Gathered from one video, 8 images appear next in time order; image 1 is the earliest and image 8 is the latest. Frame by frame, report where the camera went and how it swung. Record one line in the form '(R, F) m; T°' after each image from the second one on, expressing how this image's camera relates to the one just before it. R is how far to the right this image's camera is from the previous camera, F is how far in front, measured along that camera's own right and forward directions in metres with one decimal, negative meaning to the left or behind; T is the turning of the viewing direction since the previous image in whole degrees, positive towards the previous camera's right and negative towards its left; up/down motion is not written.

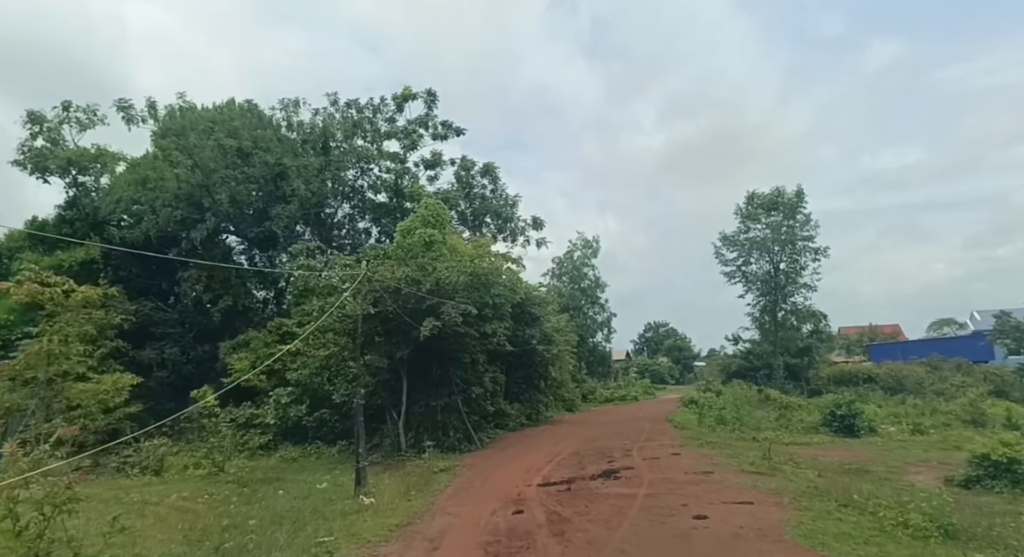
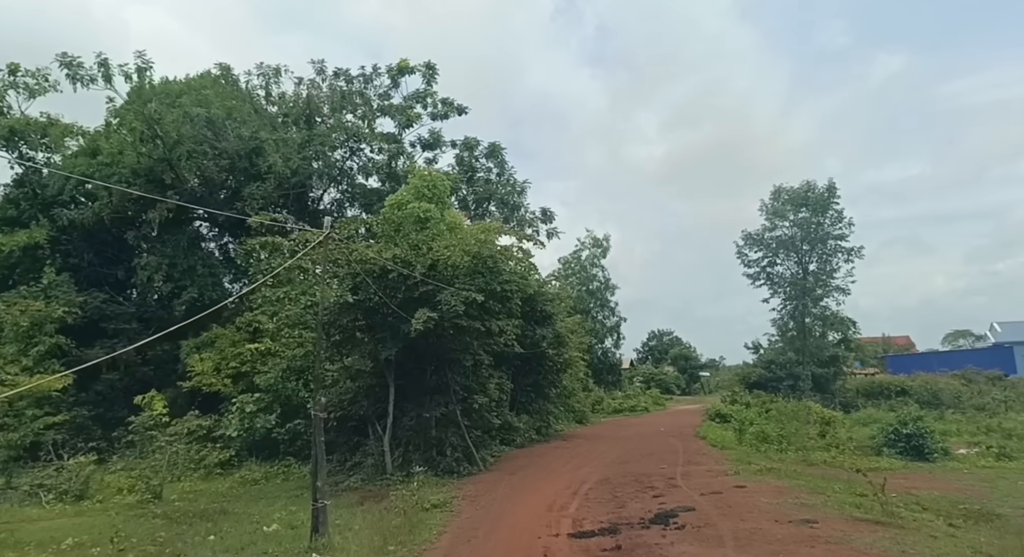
(-0.3, +2.9) m; 0°
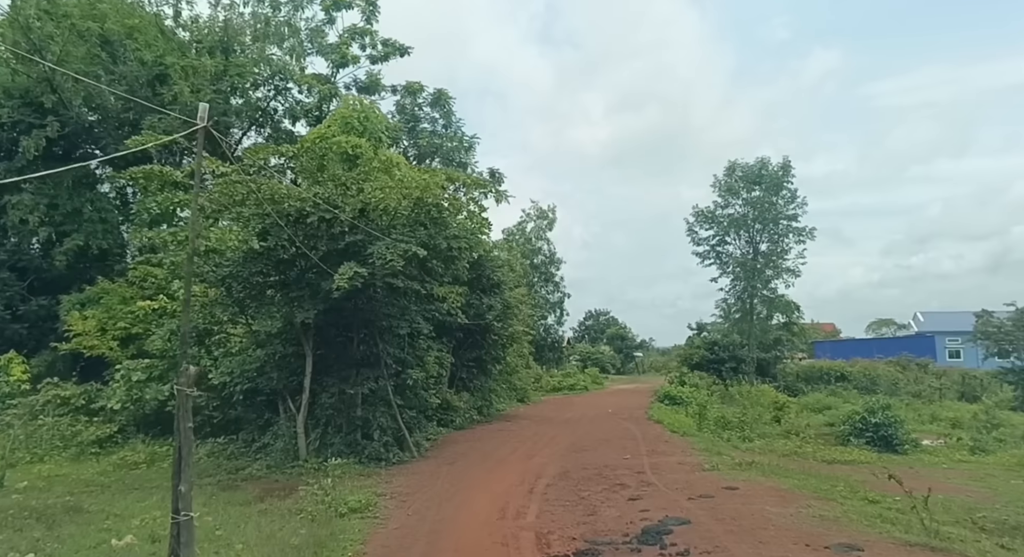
(-0.2, +2.1) m; +6°
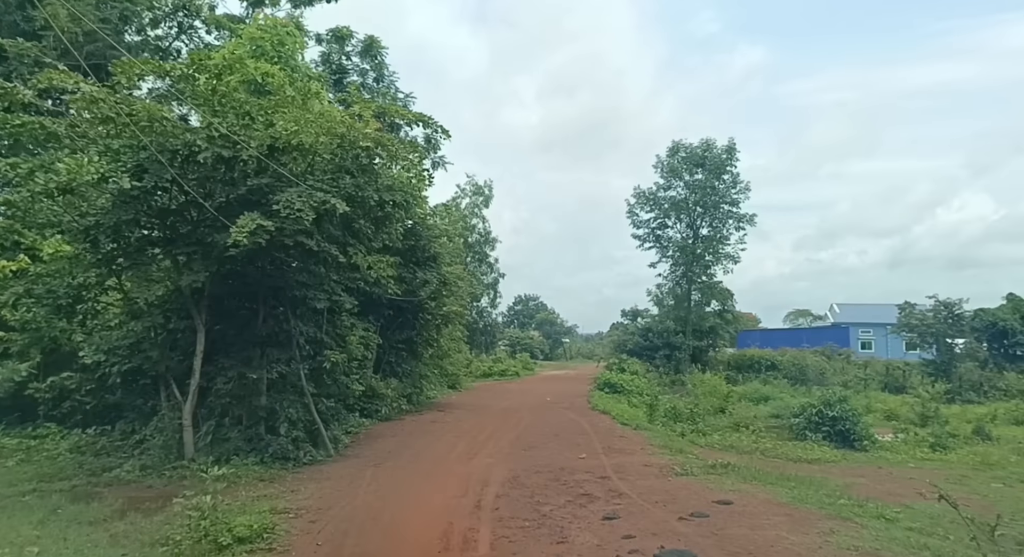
(-0.2, +1.8) m; +7°
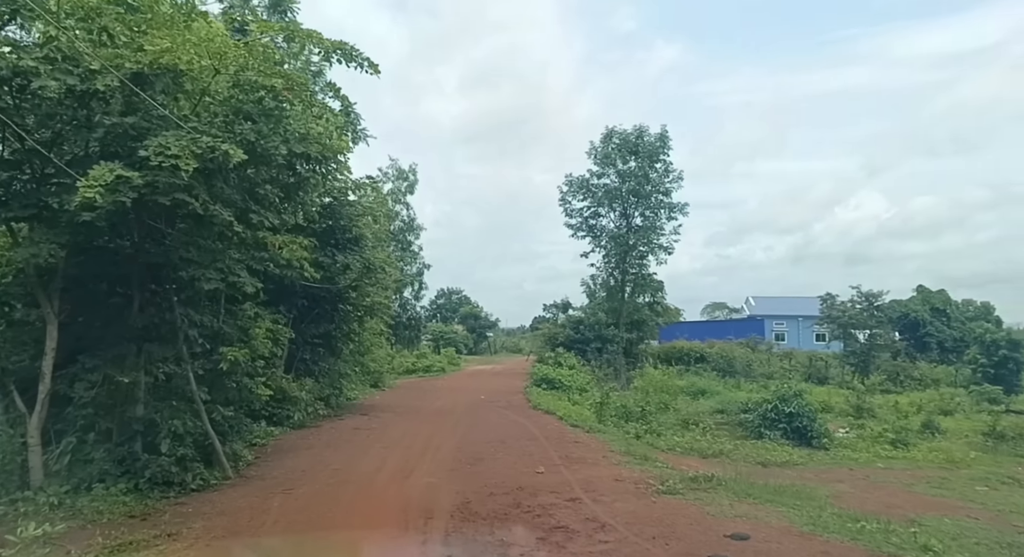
(-0.3, +1.6) m; +8°
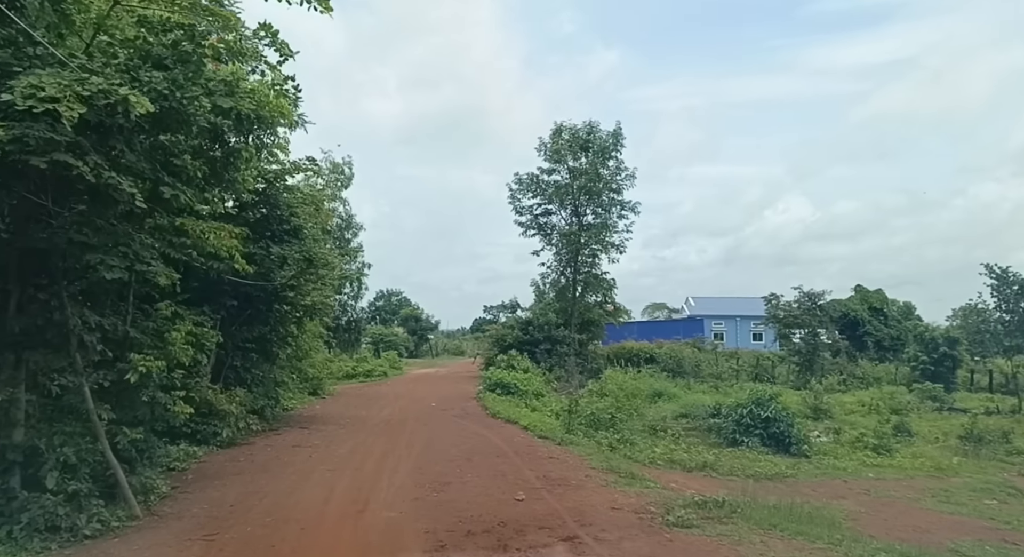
(-0.4, +1.2) m; +6°
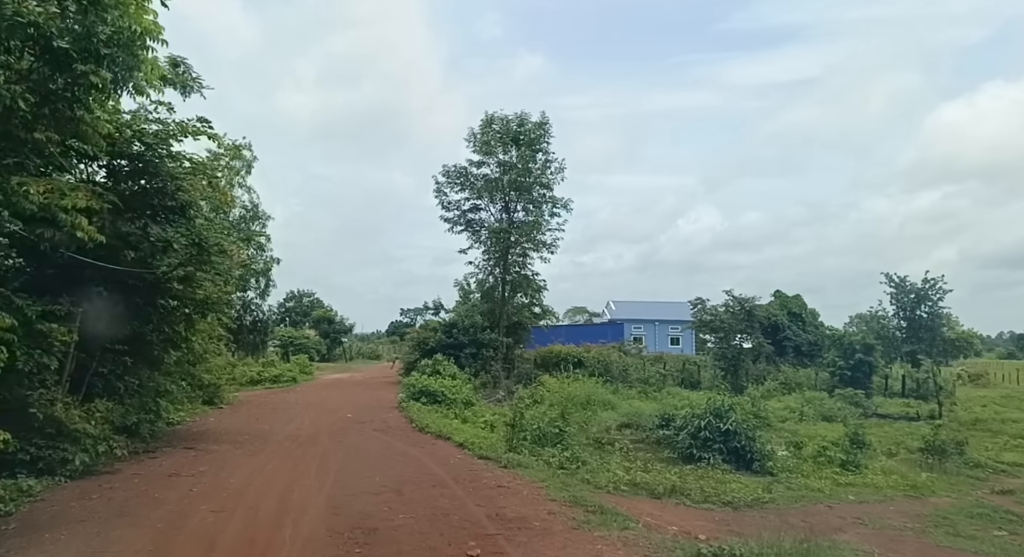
(-0.3, +1.7) m; +8°
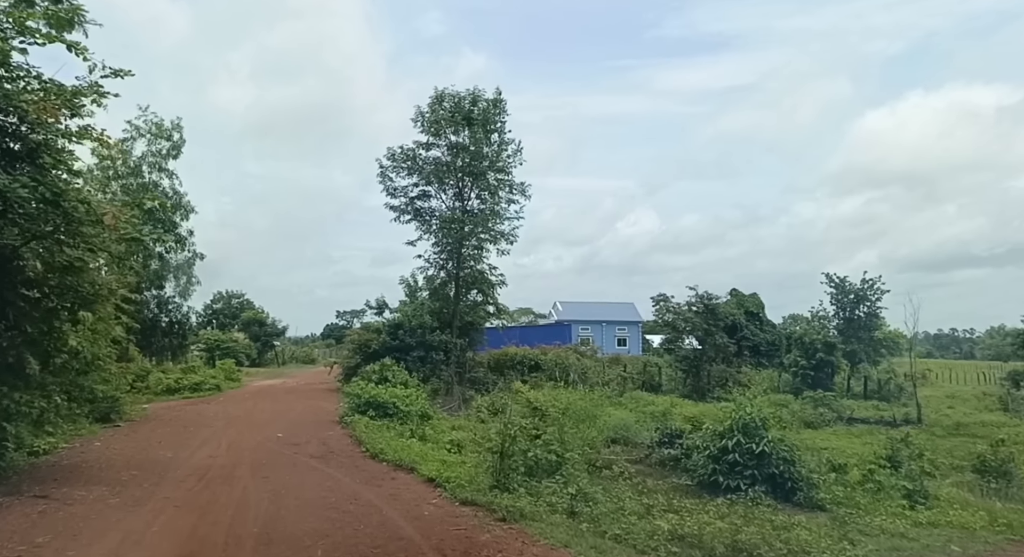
(-0.7, +2.5) m; +6°
